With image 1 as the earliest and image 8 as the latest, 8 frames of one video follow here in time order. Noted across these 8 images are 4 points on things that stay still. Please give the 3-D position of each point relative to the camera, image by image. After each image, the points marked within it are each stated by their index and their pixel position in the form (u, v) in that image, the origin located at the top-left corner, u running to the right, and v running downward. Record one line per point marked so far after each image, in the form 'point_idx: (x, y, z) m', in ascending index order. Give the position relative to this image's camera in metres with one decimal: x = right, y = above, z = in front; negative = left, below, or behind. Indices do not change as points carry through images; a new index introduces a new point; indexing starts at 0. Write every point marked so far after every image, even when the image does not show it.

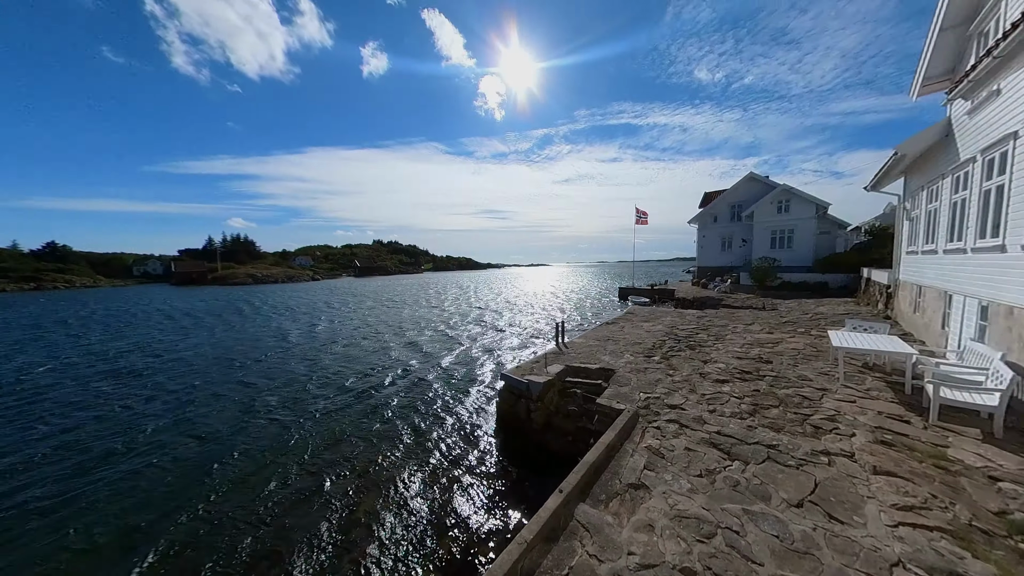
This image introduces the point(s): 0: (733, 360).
0: (+6.6, -2.2, +8.7) m
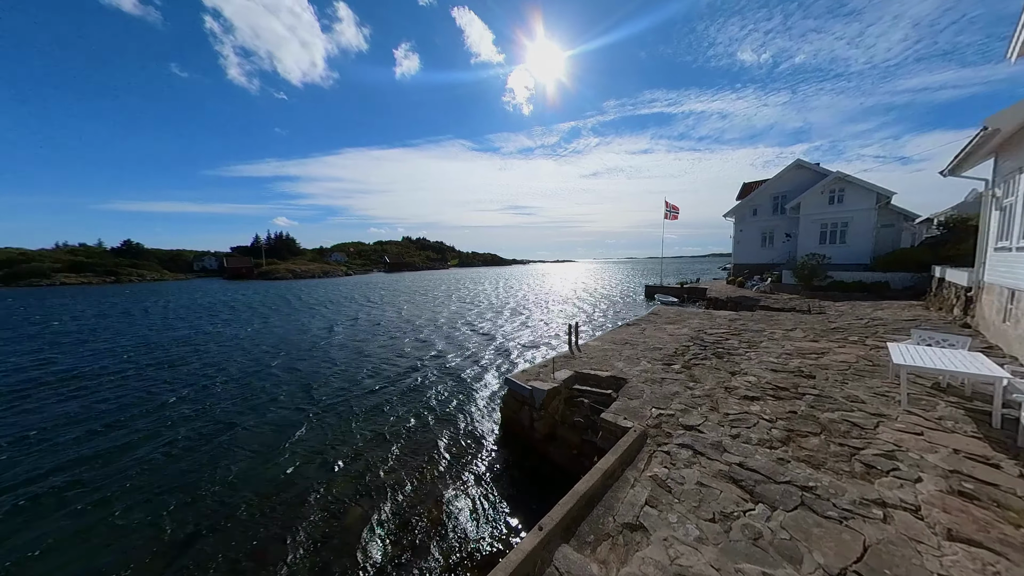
0: (+6.7, -2.3, +7.6) m
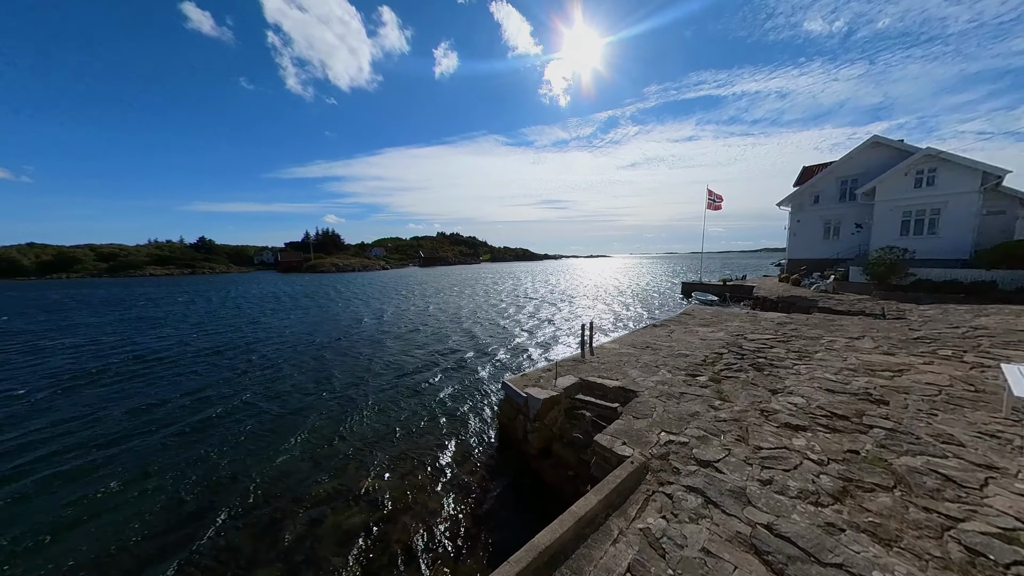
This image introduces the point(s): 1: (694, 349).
0: (+6.5, -2.2, +6.1) m
1: (+6.2, -2.1, +9.8) m
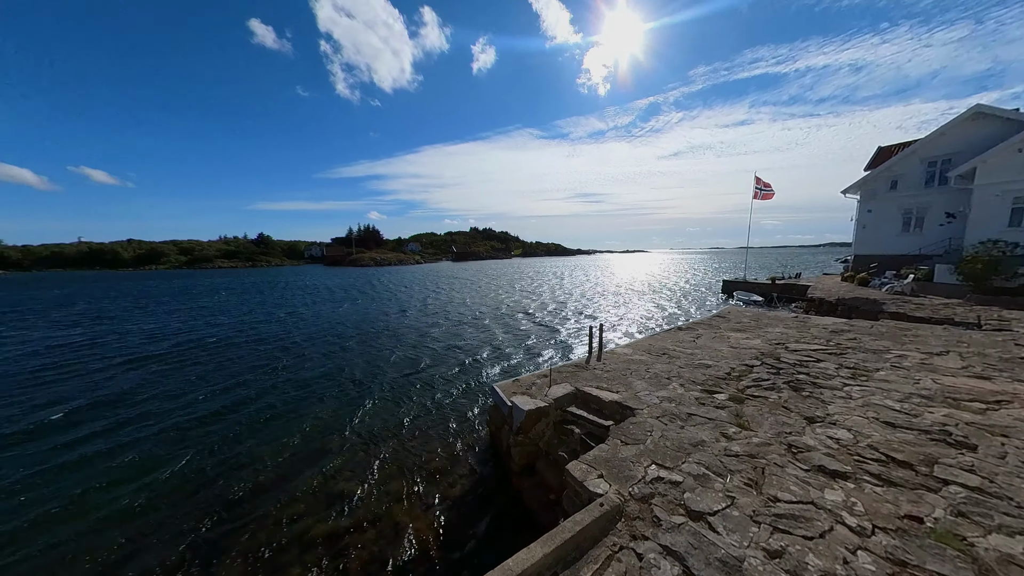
0: (+5.9, -2.3, +4.8) m
1: (+6.1, -2.1, +8.5) m
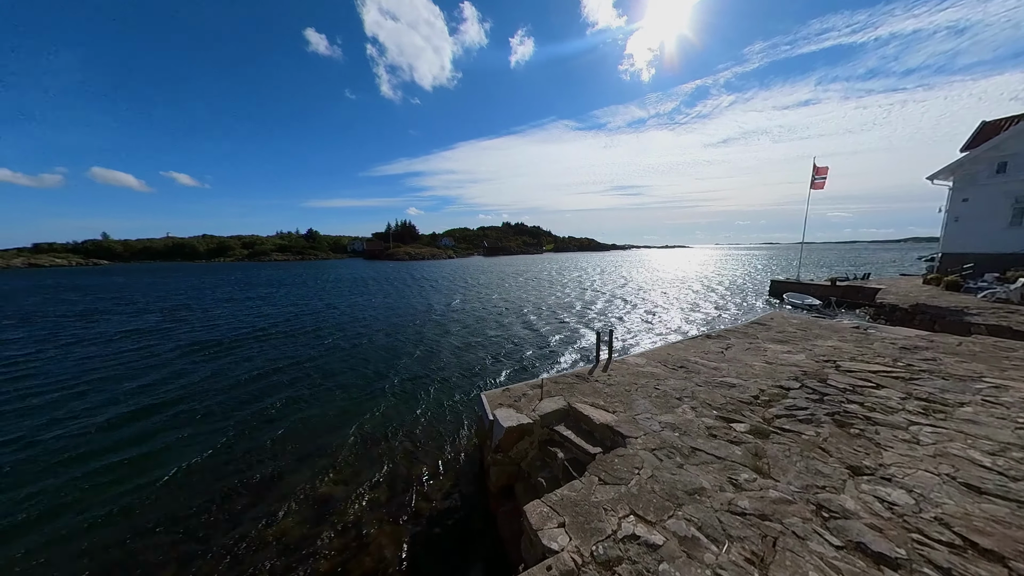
0: (+5.4, -2.5, +3.6) m
1: (+5.9, -2.3, +7.2) m
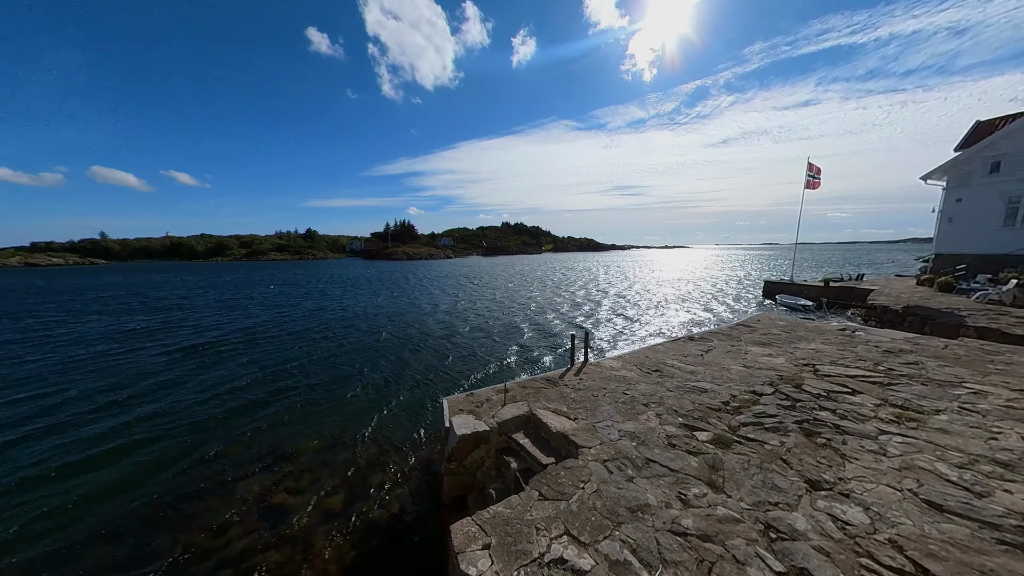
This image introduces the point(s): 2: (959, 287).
0: (+4.5, -2.6, +3.3) m
1: (+5.1, -2.3, +7.0) m
2: (+27.3, +0.1, +17.6) m
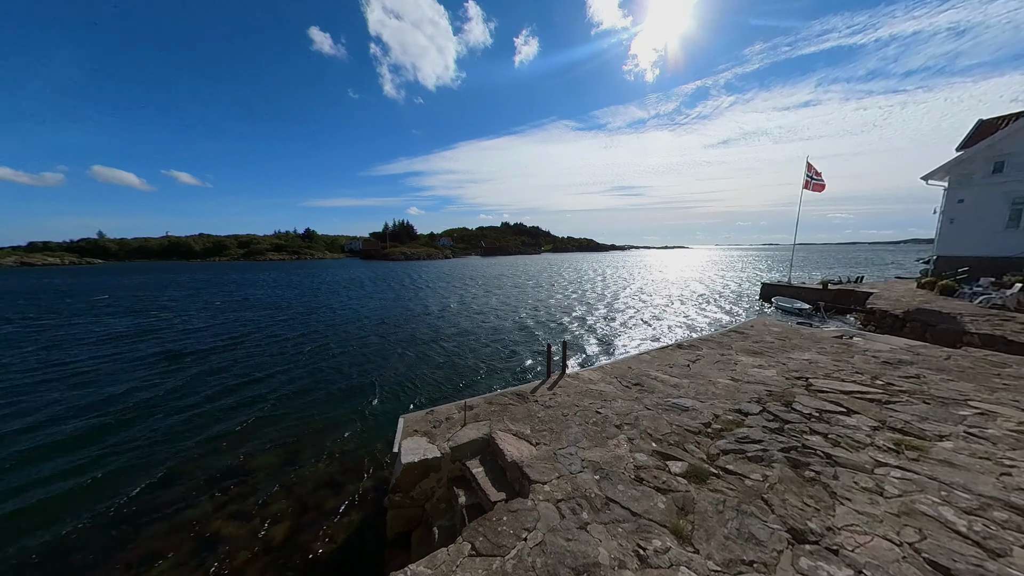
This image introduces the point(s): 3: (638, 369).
0: (+3.8, -2.7, +2.8) m
1: (+4.3, -2.5, +6.4) m
2: (+26.5, -0.2, +17.0) m
3: (+3.8, -2.3, +8.3) m
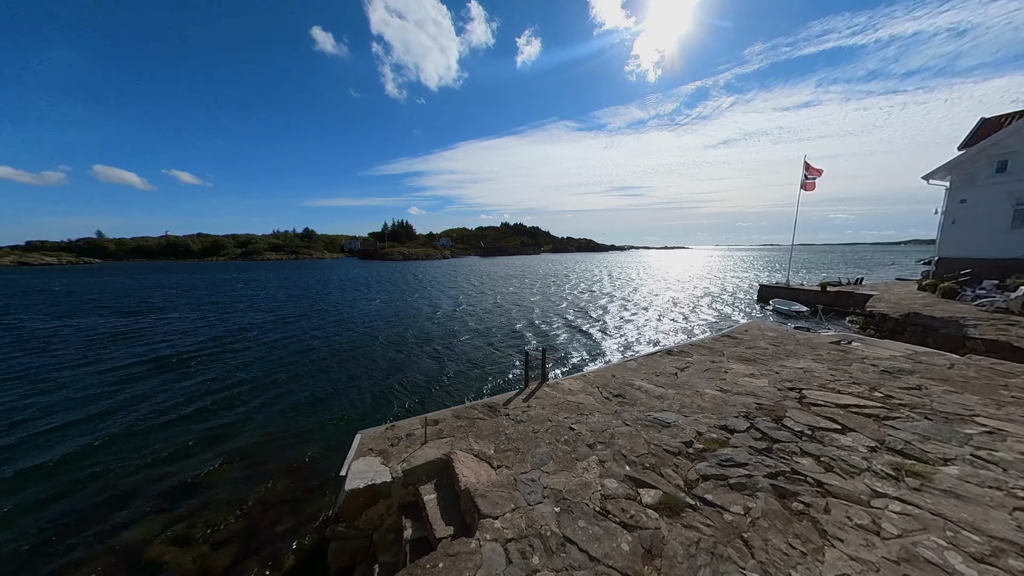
0: (+3.1, -2.8, +2.3) m
1: (+3.7, -2.6, +5.9) m
2: (+25.9, -0.3, +16.5) m
3: (+3.2, -2.4, +7.9) m
